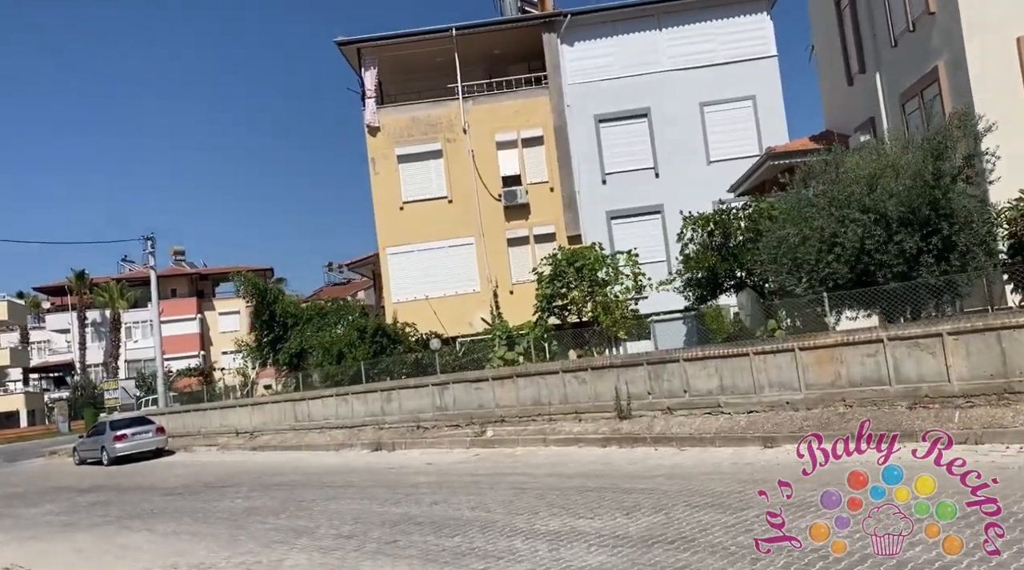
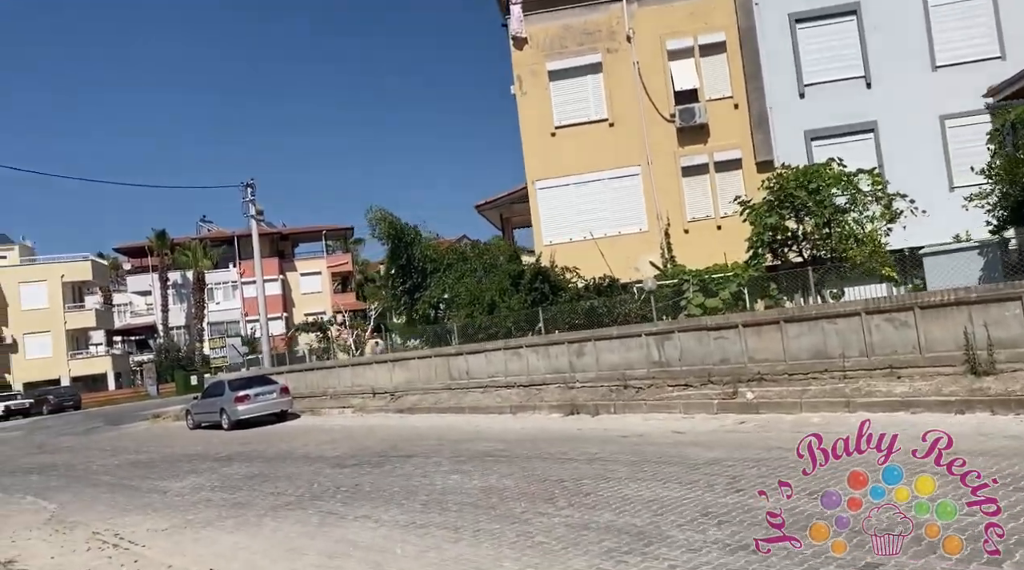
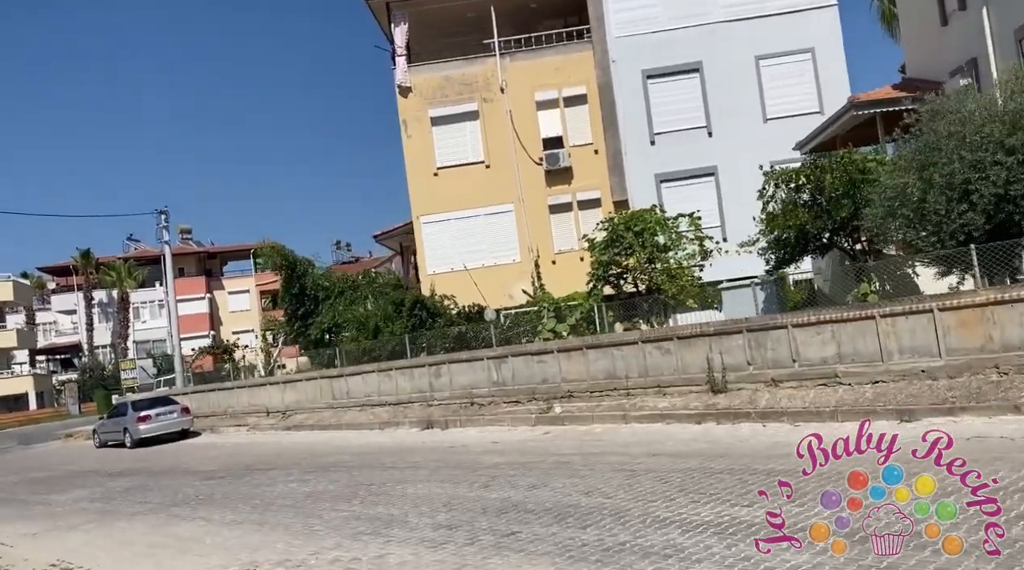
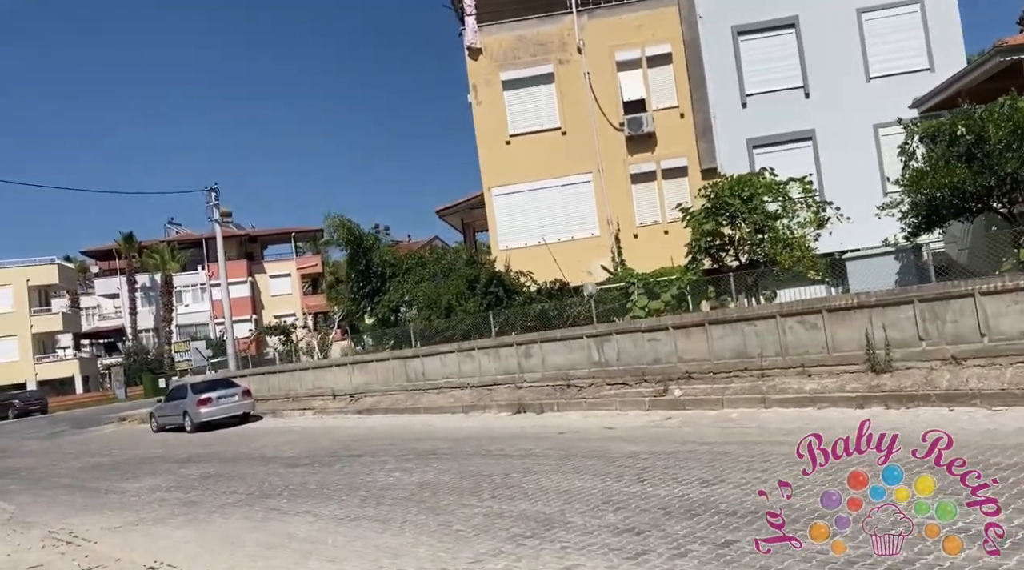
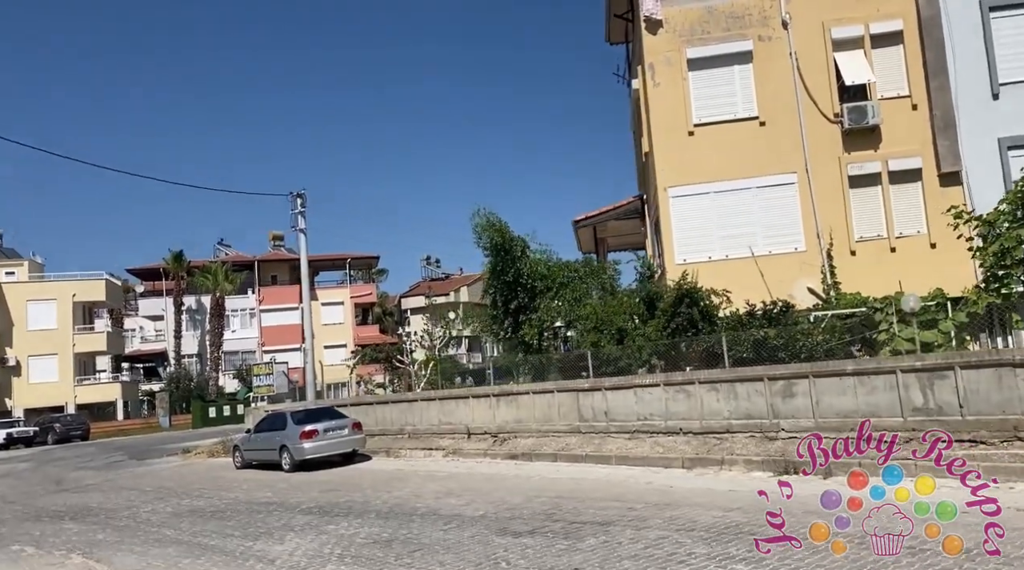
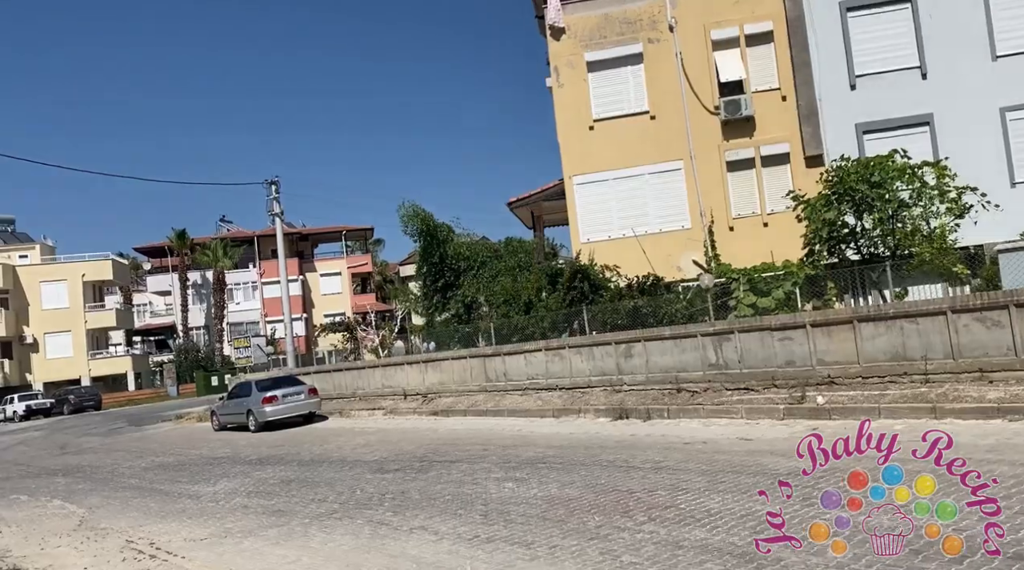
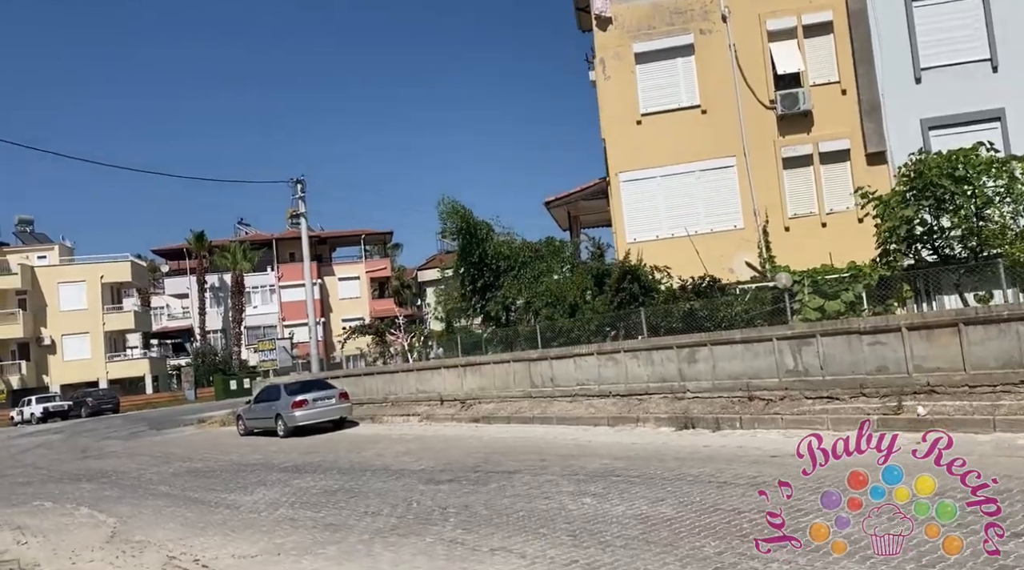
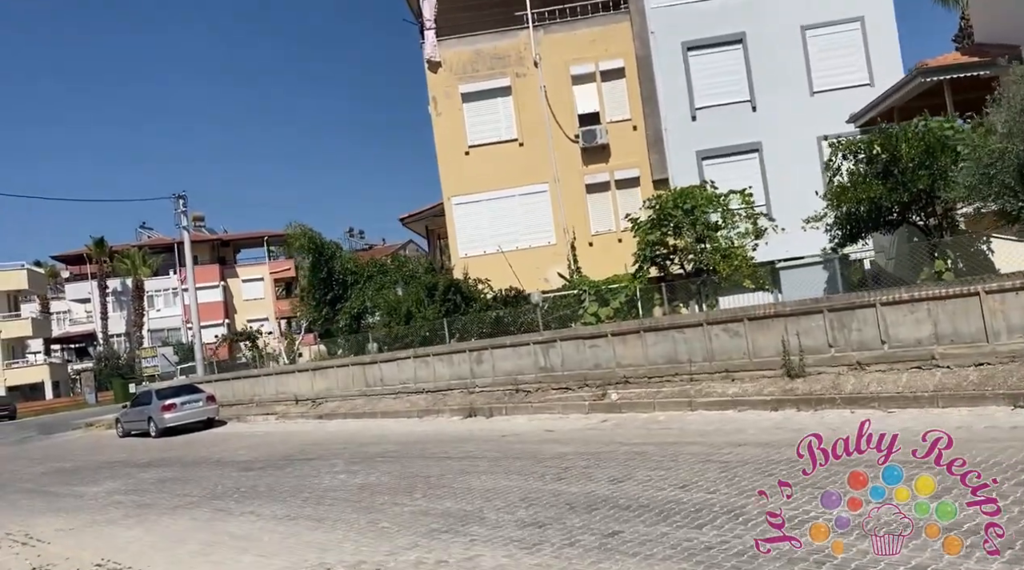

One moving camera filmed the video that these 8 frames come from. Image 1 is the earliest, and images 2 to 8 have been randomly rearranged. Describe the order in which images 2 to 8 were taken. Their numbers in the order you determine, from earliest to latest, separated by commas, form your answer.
3, 8, 4, 2, 6, 7, 5
